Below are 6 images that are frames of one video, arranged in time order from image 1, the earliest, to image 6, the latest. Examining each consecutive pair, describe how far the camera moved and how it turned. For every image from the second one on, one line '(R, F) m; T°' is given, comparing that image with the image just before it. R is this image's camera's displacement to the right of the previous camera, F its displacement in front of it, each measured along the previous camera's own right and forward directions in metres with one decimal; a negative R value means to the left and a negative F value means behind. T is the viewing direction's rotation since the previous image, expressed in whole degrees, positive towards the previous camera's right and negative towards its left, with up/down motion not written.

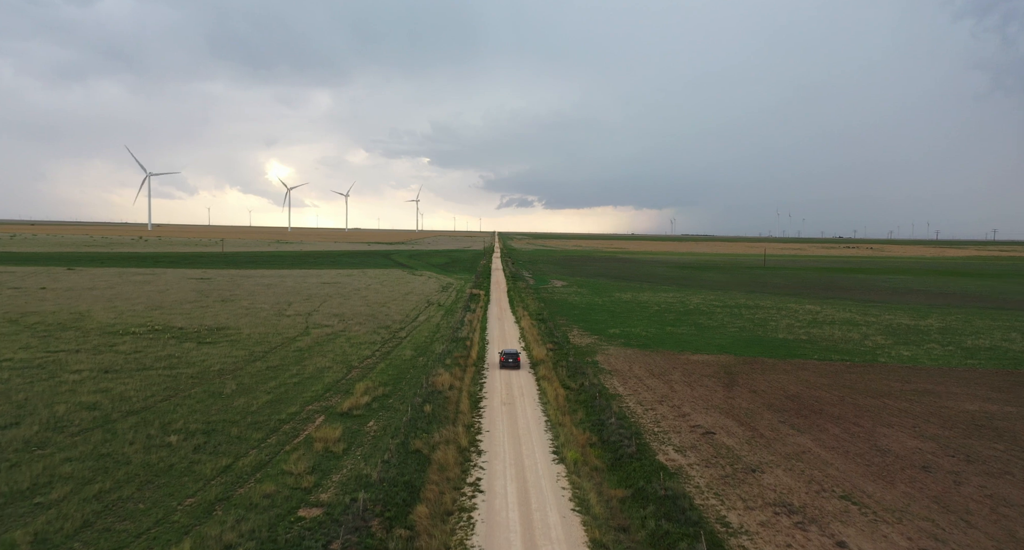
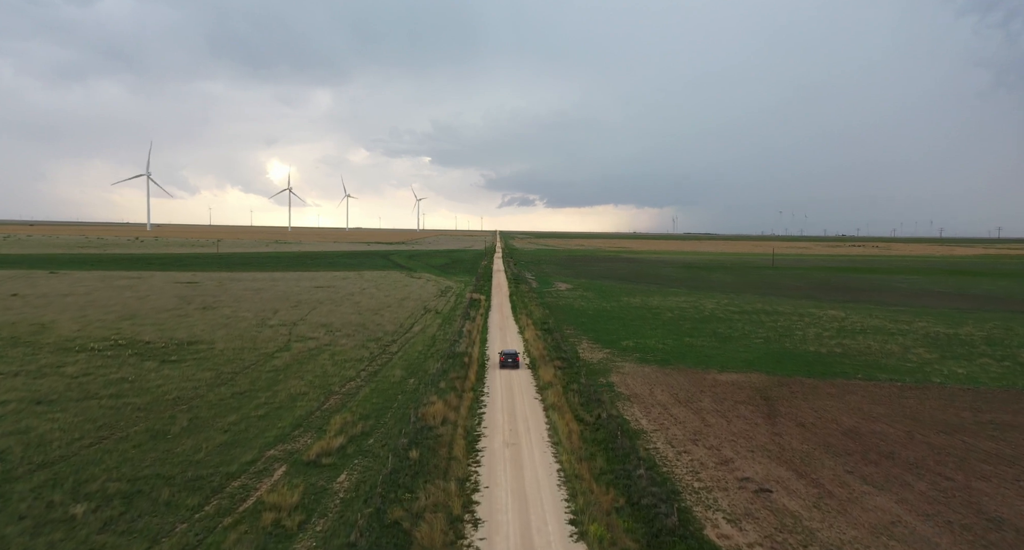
(-0.1, +3.5) m; 0°
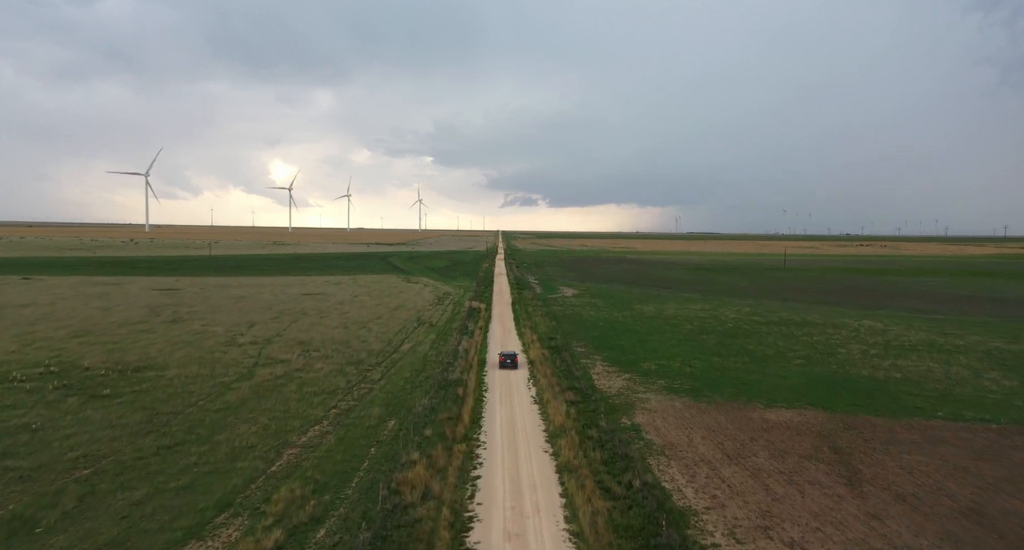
(0.0, +4.8) m; 0°
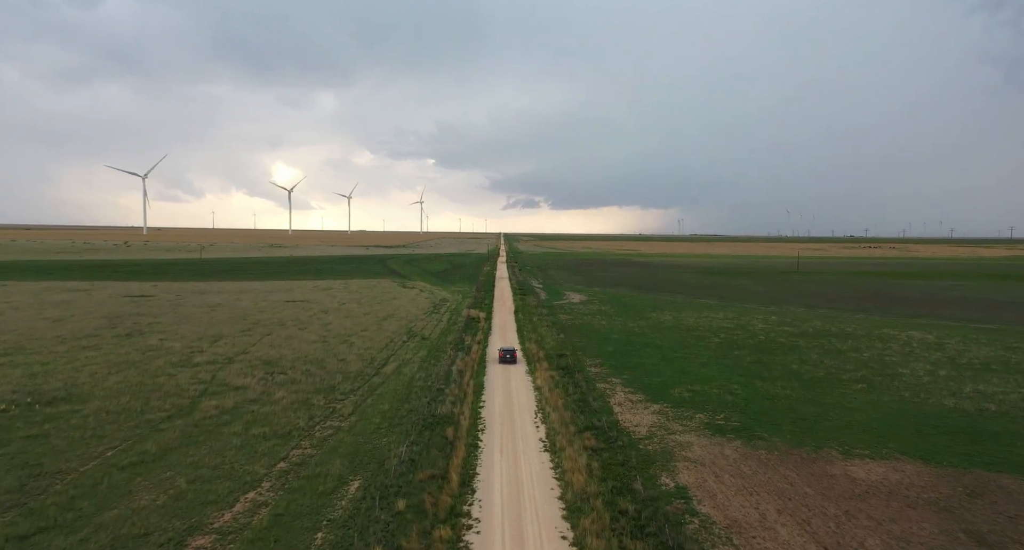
(0.0, +5.2) m; 0°
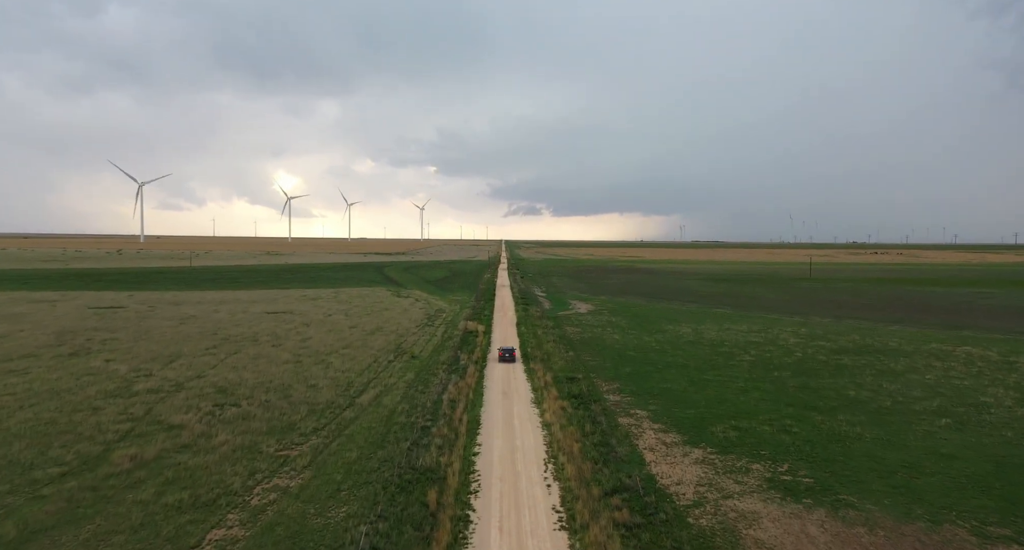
(0.0, +4.9) m; 0°
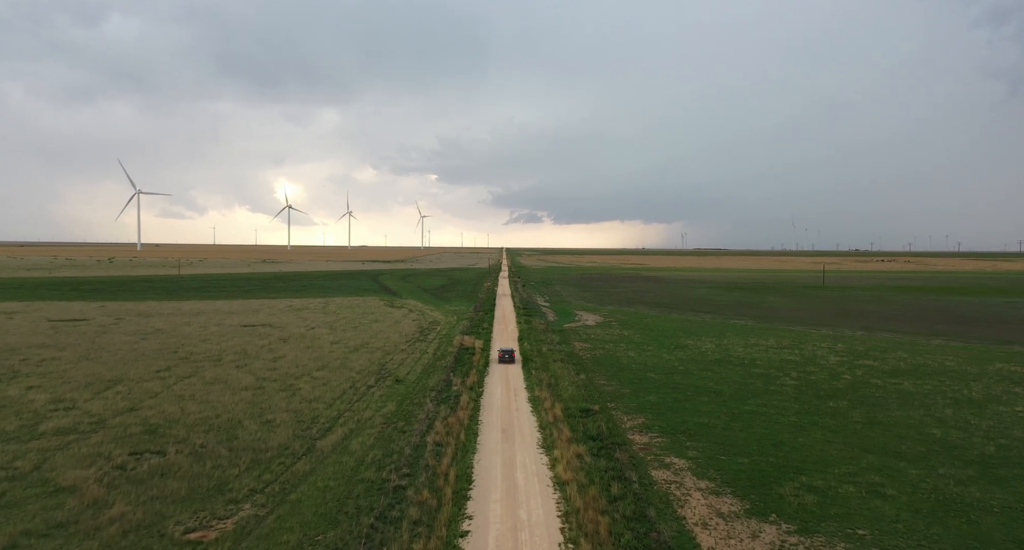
(0.0, +5.0) m; 0°
